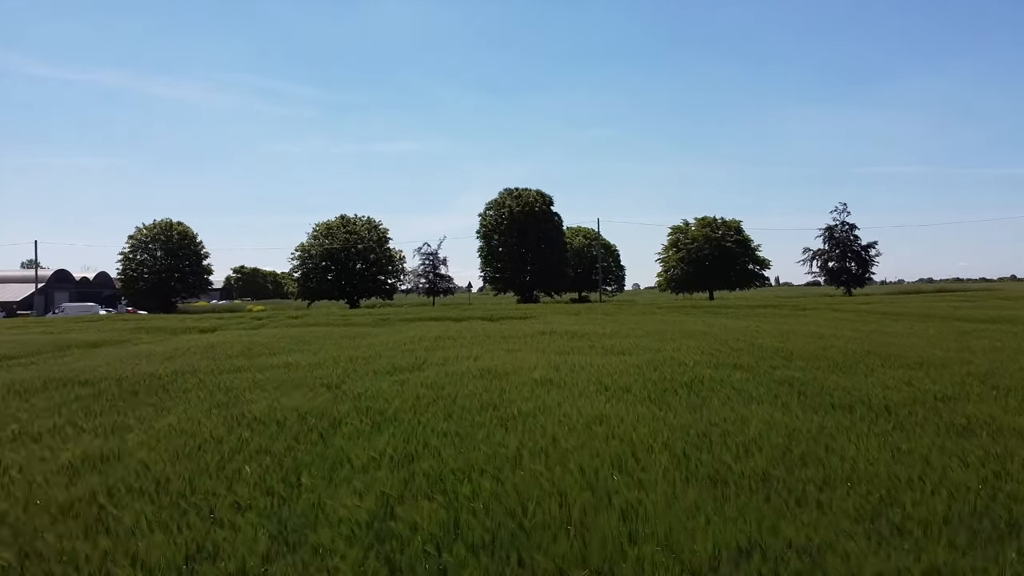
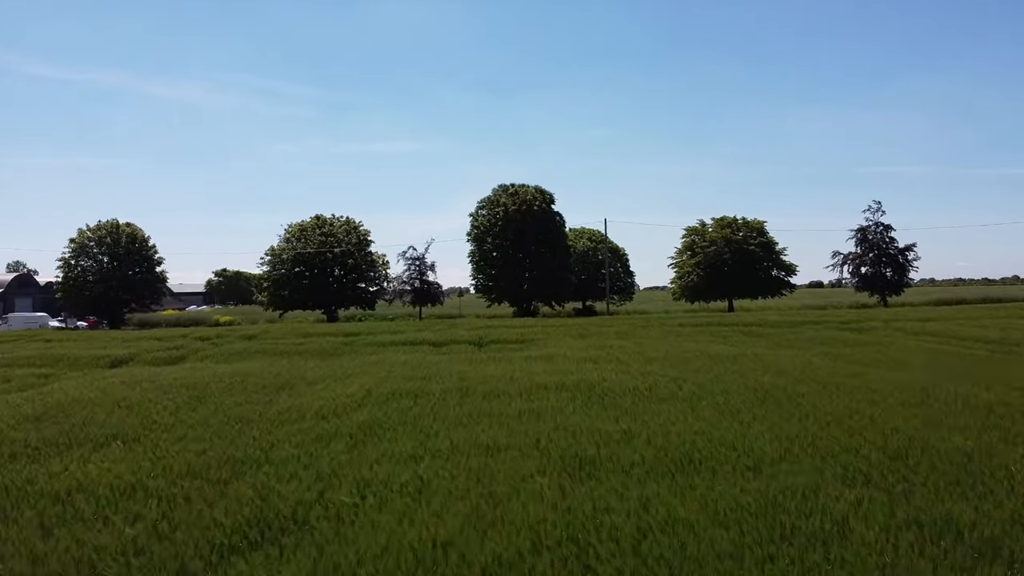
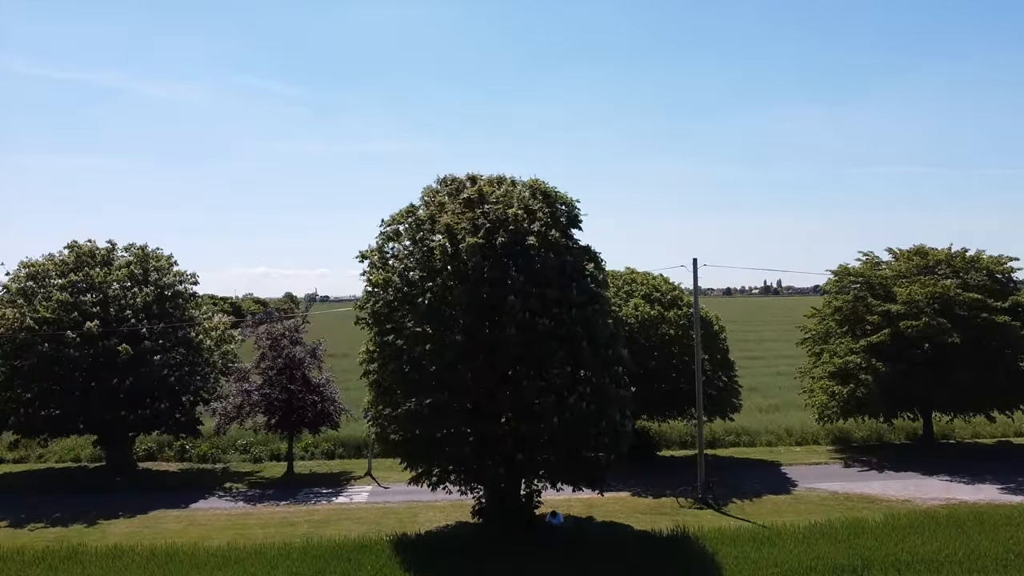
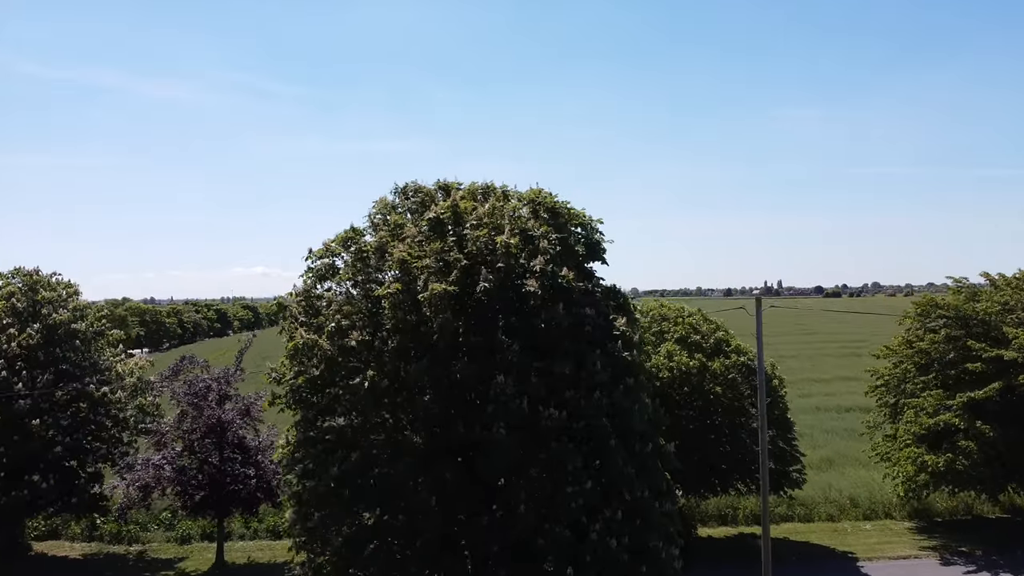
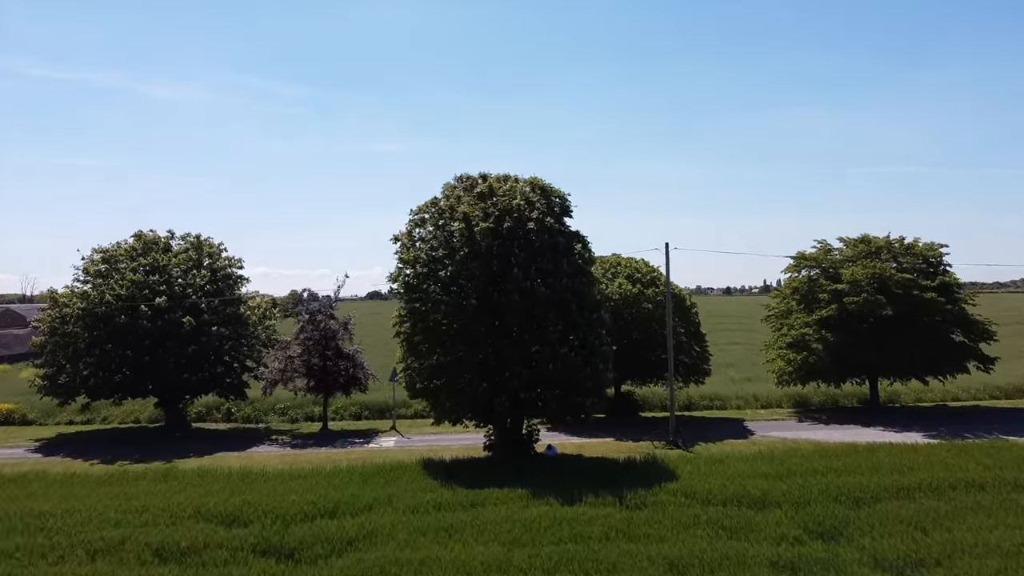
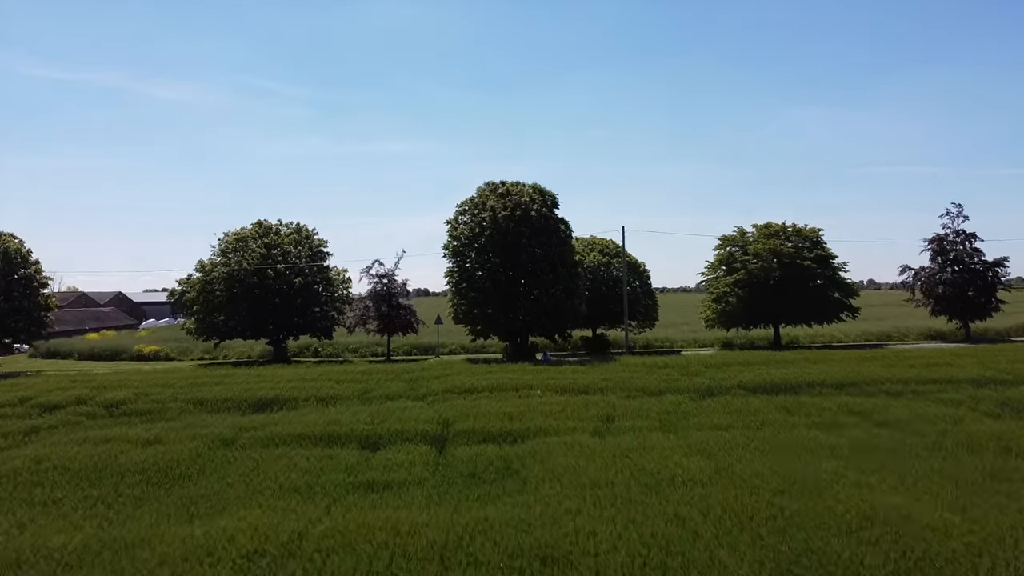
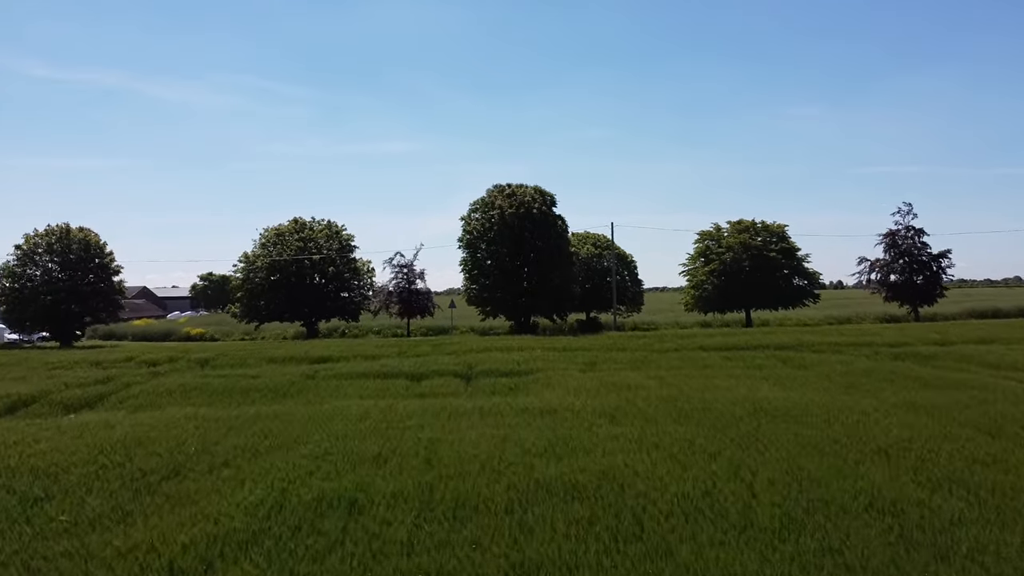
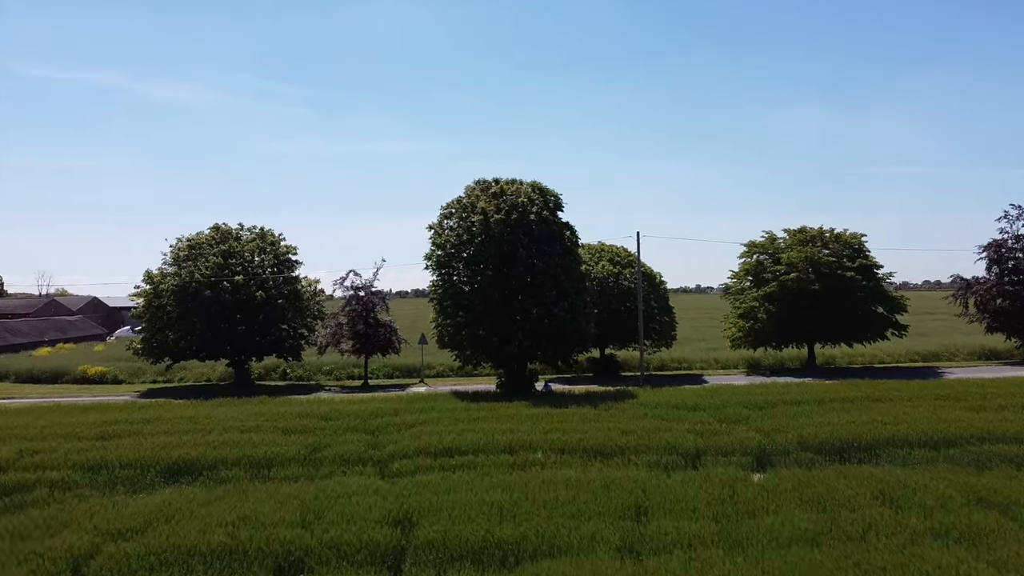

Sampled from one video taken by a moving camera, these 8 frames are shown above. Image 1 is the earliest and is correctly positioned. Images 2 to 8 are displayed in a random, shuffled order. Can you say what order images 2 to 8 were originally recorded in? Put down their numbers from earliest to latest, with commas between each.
2, 7, 6, 8, 5, 3, 4
